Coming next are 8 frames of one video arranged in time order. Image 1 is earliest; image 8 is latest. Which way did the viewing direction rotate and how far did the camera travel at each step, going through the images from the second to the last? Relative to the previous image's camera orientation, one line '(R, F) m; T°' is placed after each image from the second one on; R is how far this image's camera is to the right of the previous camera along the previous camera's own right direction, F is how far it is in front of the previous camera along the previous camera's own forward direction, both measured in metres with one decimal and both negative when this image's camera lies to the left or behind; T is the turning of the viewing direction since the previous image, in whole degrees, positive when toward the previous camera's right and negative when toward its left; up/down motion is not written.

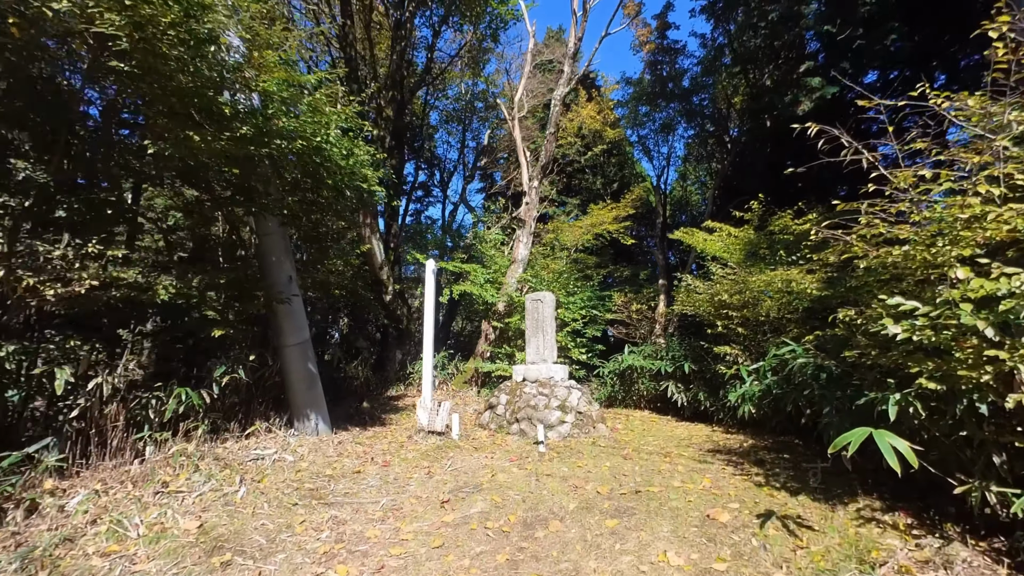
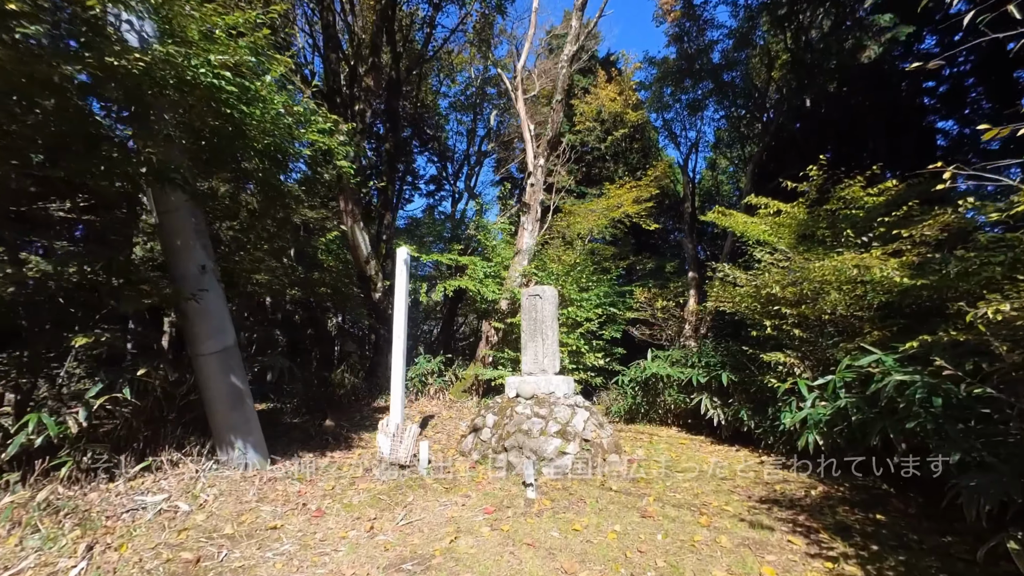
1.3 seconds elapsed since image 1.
(+0.4, +1.2) m; -3°
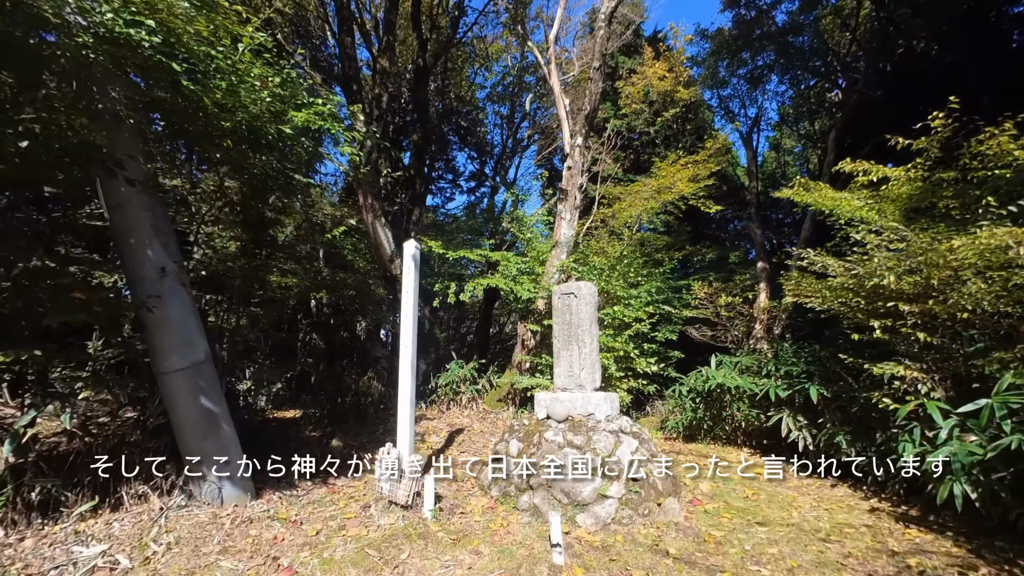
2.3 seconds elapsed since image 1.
(+0.2, +0.8) m; -6°
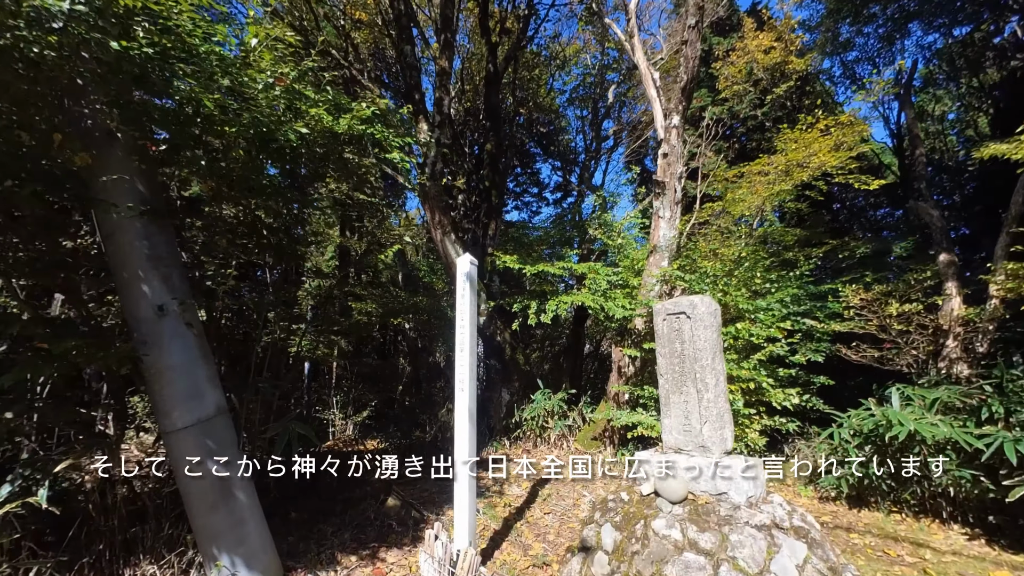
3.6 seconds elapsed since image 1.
(+0.1, +1.0) m; -12°
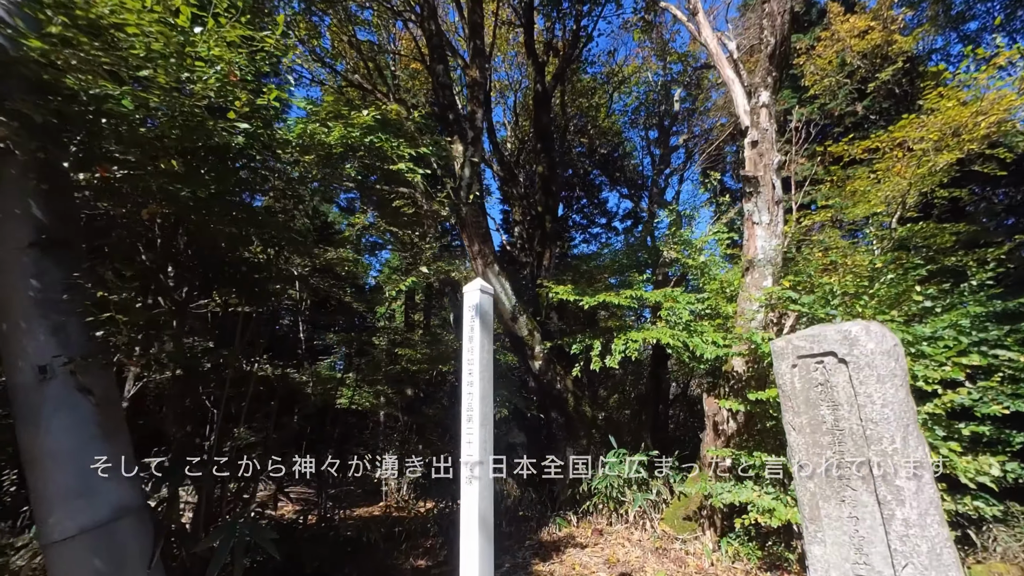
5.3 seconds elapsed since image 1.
(+0.2, +1.0) m; -10°
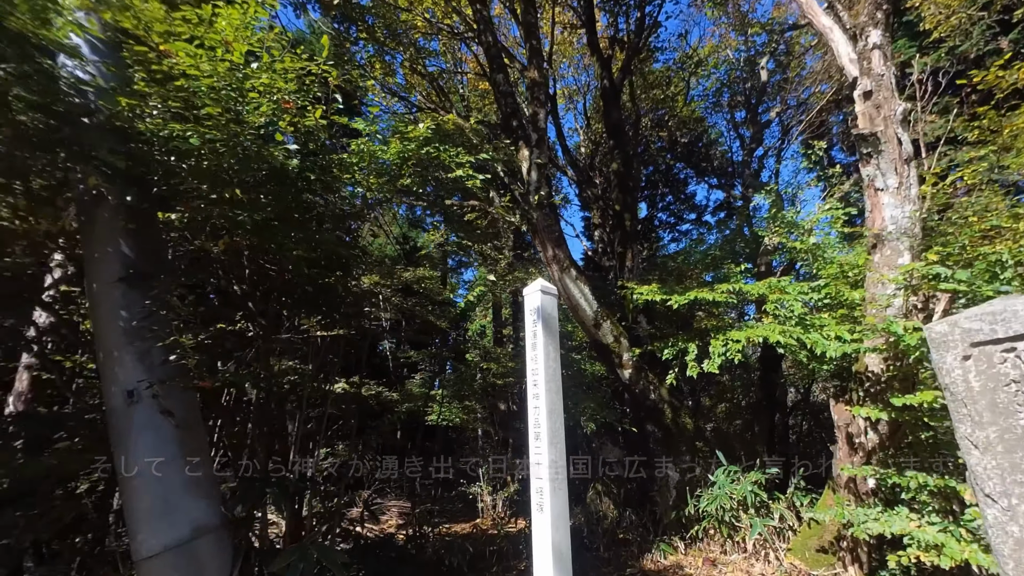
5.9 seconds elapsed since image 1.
(+0.1, +0.2) m; -11°
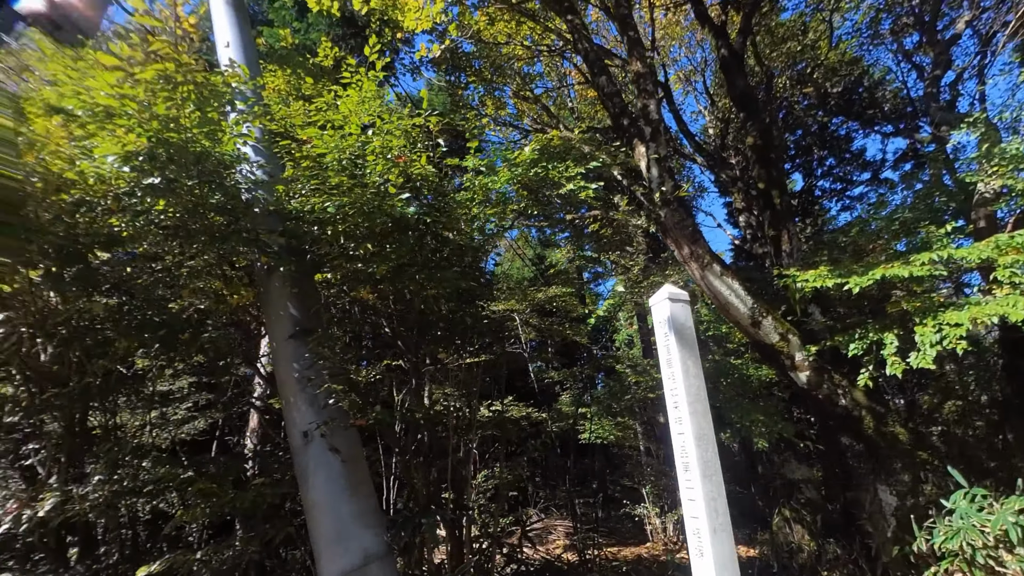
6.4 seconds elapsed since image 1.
(+0.1, +0.1) m; -18°
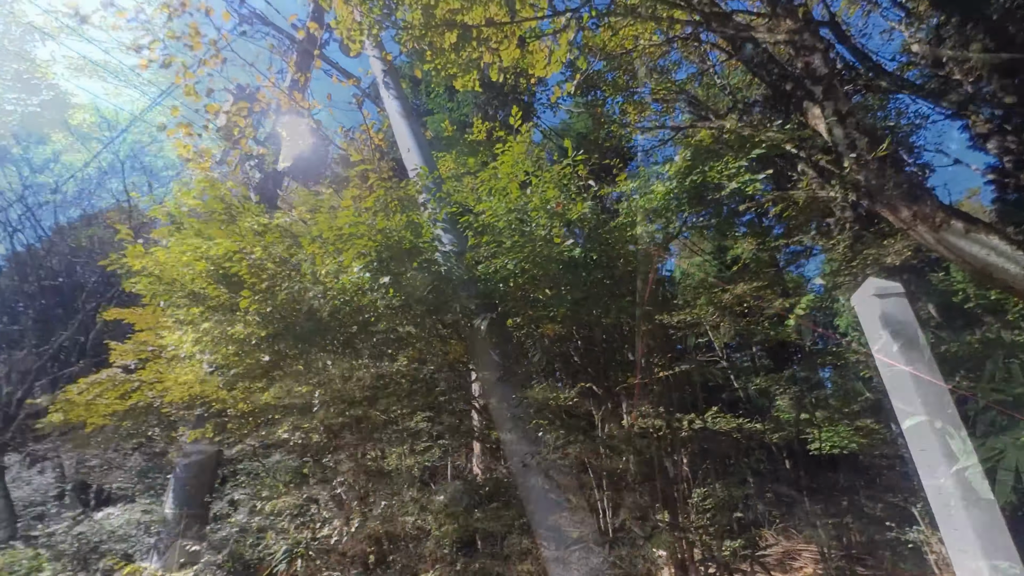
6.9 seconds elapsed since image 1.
(+0.1, -0.2) m; -22°
